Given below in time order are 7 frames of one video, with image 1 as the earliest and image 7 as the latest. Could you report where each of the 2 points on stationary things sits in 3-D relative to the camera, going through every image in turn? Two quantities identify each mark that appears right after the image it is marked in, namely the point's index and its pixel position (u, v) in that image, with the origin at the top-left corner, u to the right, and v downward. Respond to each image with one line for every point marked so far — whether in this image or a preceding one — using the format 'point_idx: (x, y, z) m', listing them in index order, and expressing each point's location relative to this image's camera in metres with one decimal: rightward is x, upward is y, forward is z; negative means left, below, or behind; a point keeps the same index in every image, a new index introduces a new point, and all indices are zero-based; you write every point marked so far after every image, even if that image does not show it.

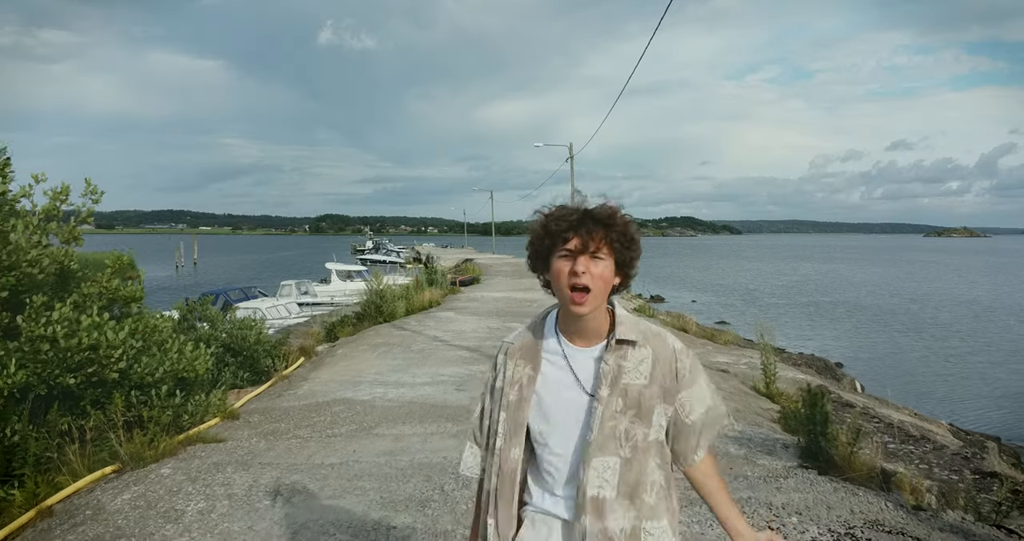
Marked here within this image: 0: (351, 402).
0: (-1.4, -1.2, +6.3) m
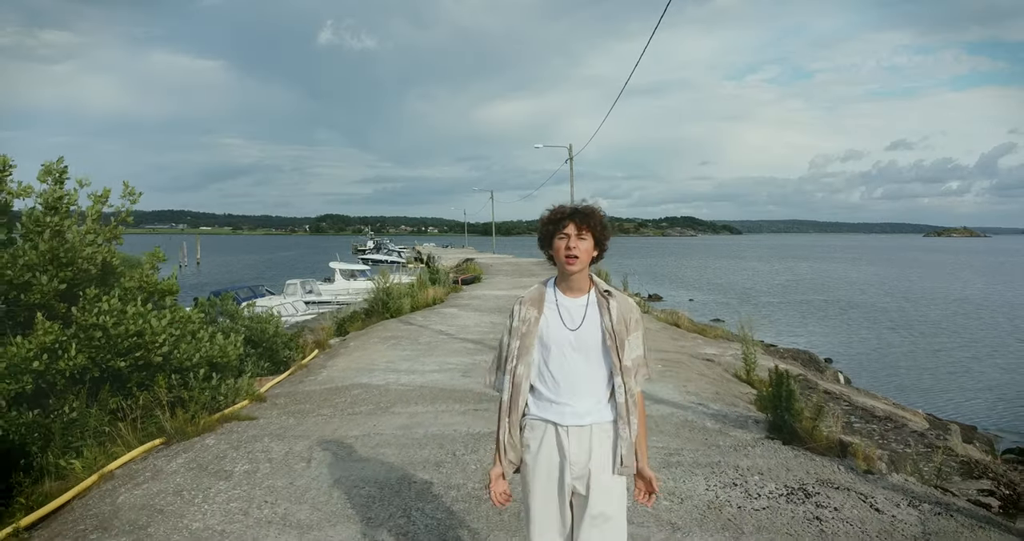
0: (-1.4, -1.1, +6.9) m
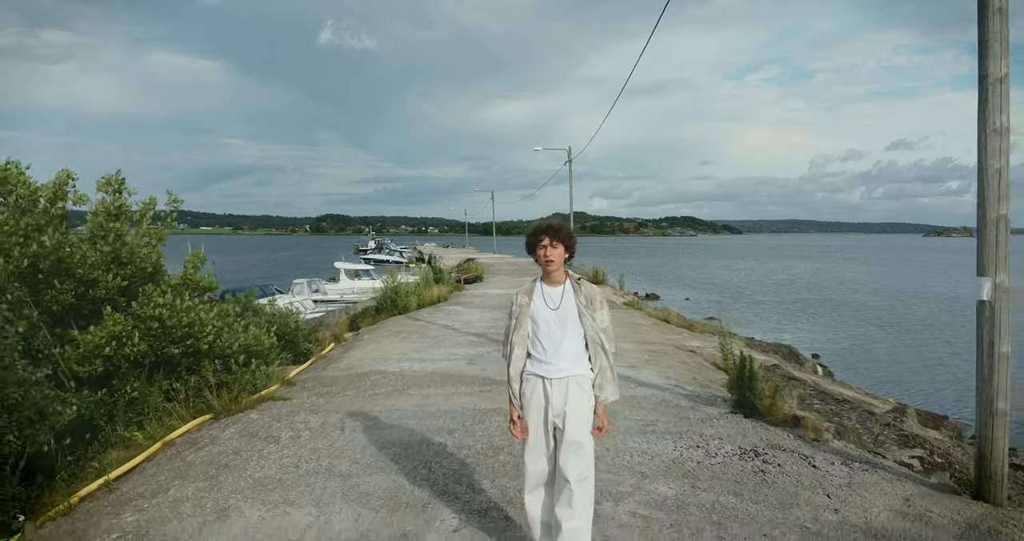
0: (-1.4, -1.1, +7.8) m
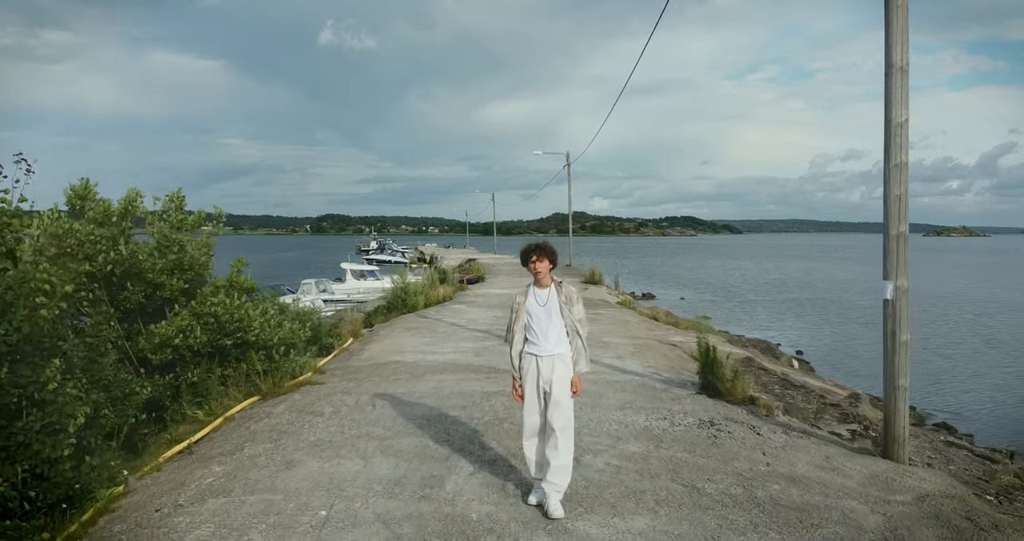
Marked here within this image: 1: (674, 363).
0: (-1.4, -1.2, +8.9) m
1: (+2.0, -1.1, +8.6) m
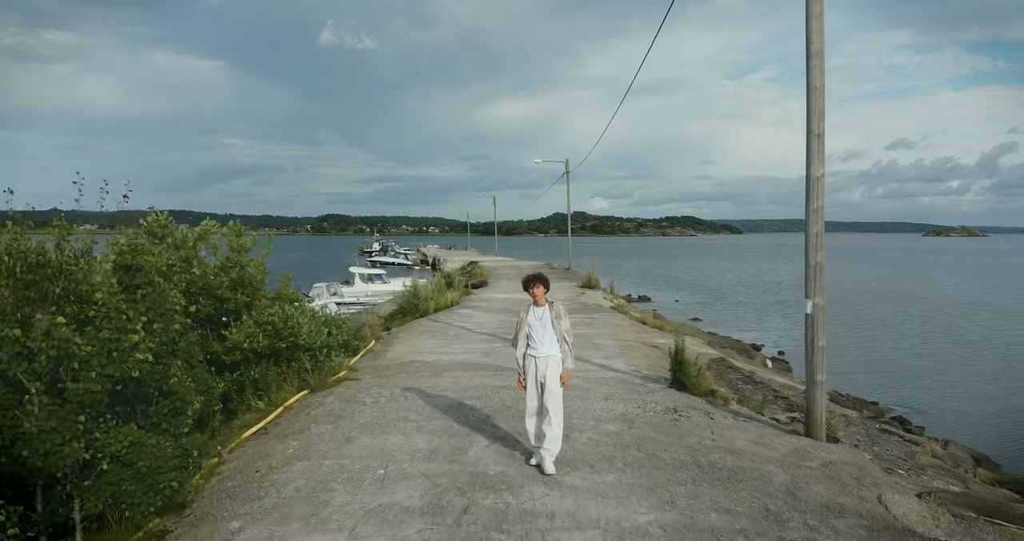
0: (-1.3, -1.4, +10.5) m
1: (+2.0, -1.3, +10.2) m
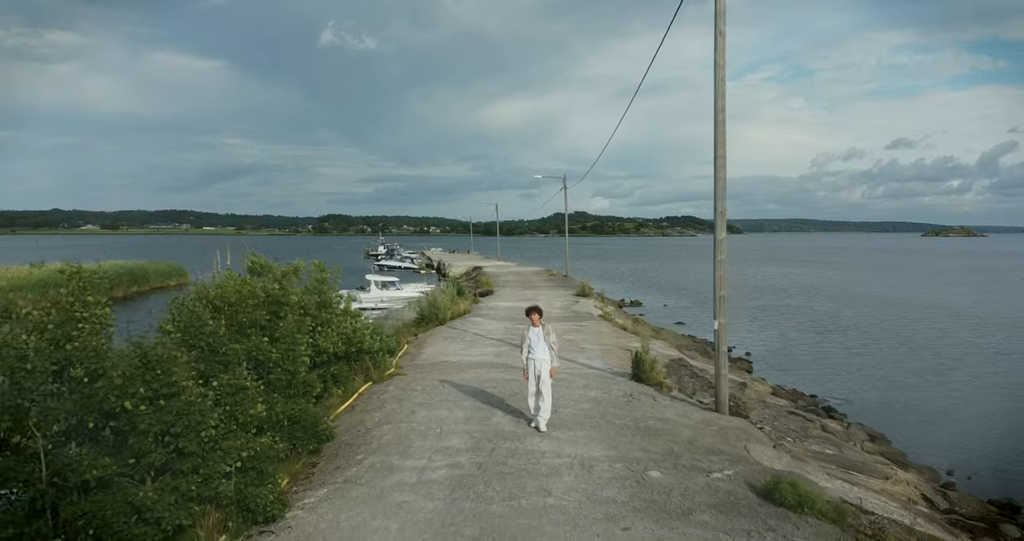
0: (-1.2, -1.8, +13.9) m
1: (+2.1, -1.8, +13.6) m
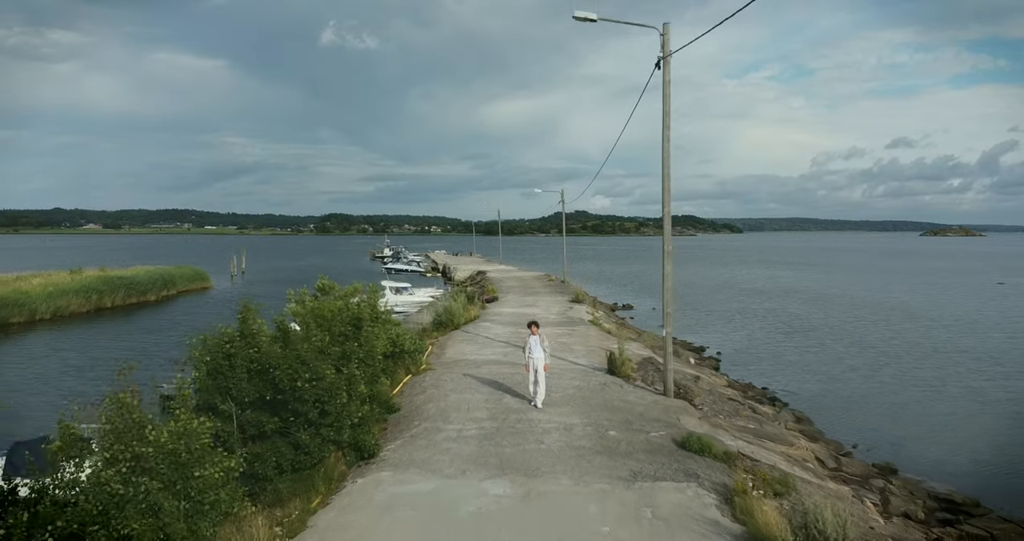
0: (-1.1, -2.3, +18.0) m
1: (+2.3, -2.3, +17.7) m
